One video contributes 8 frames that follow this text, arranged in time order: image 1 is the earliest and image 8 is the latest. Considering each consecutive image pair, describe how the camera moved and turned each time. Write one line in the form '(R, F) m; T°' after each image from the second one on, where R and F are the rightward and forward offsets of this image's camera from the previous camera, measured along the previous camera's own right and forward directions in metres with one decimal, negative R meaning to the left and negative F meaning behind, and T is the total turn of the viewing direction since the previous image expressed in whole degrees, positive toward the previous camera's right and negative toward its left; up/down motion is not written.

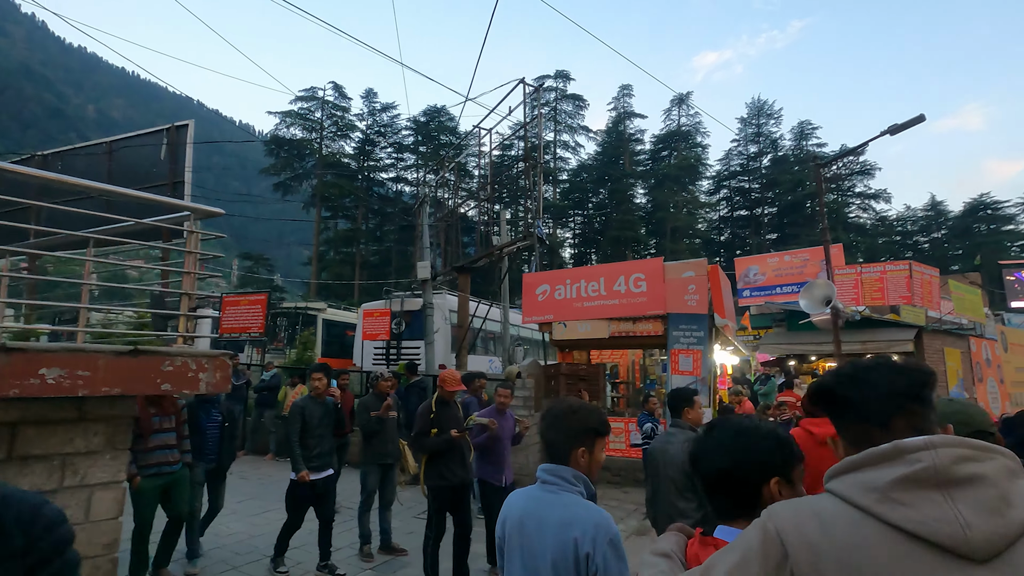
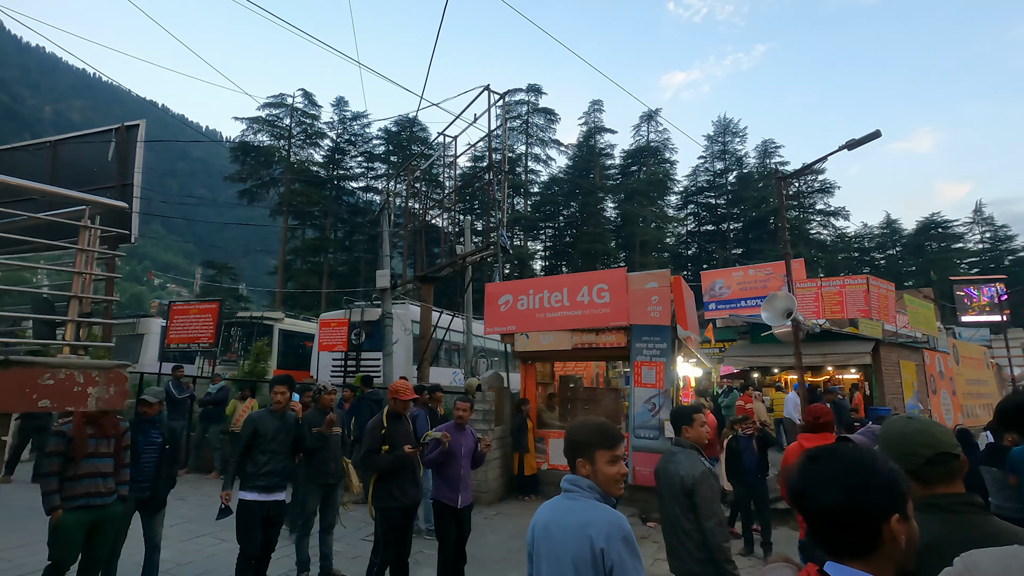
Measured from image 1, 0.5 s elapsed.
(+0.2, +0.2) m; +3°
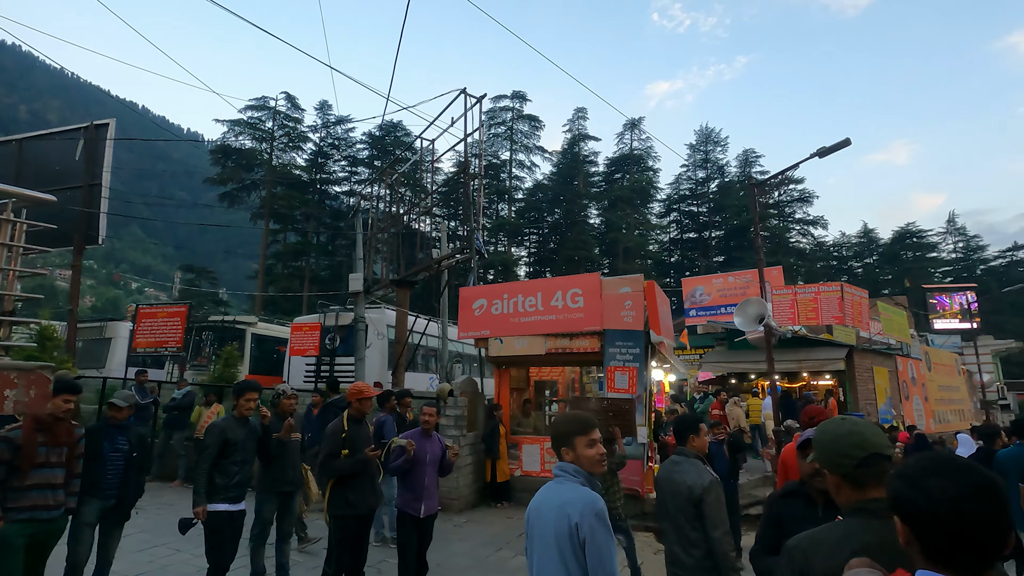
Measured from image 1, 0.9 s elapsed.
(+0.2, +0.1) m; +2°
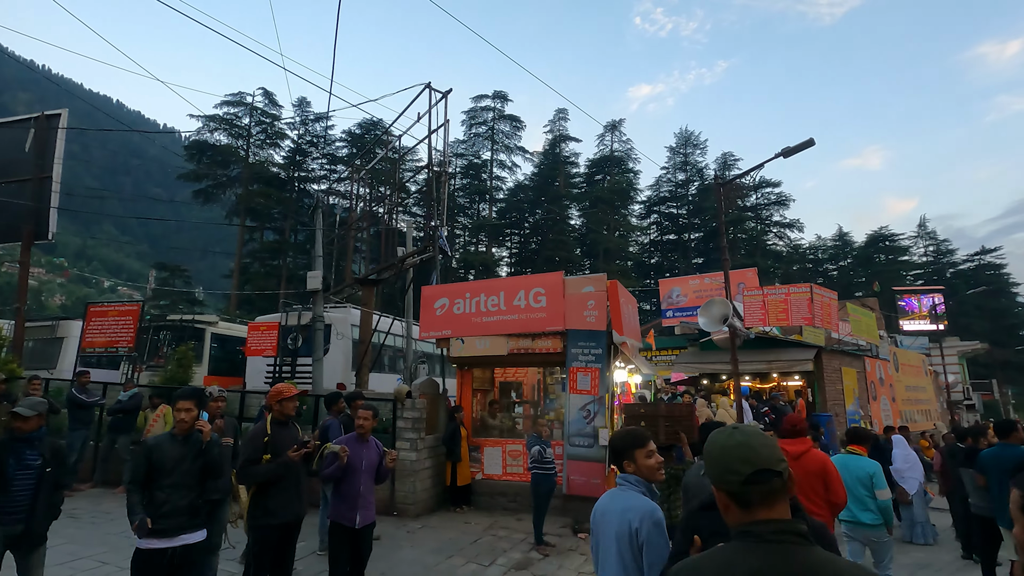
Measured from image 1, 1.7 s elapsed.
(+0.3, +0.2) m; +2°
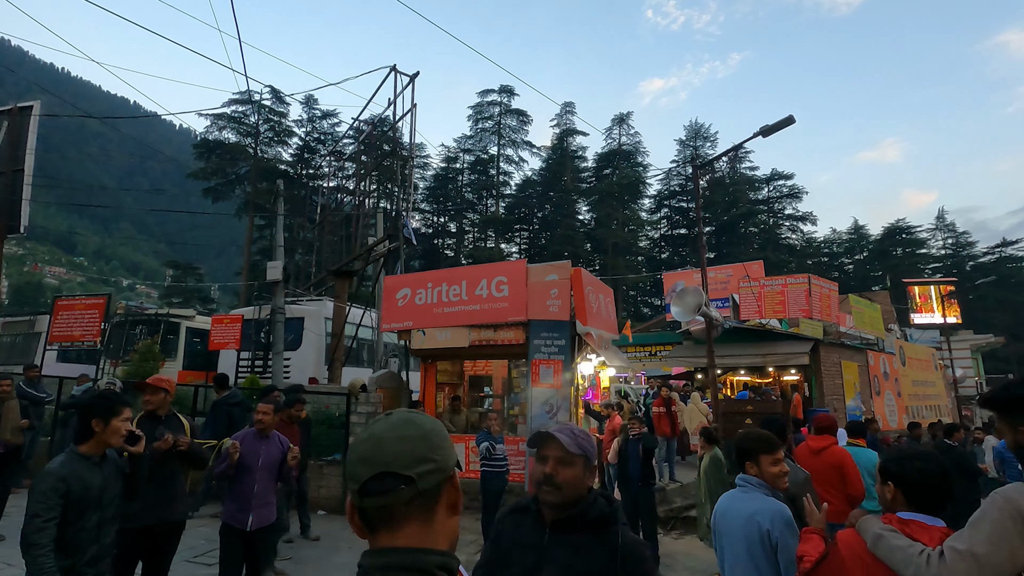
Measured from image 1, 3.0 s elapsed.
(+0.8, +0.4) m; -1°
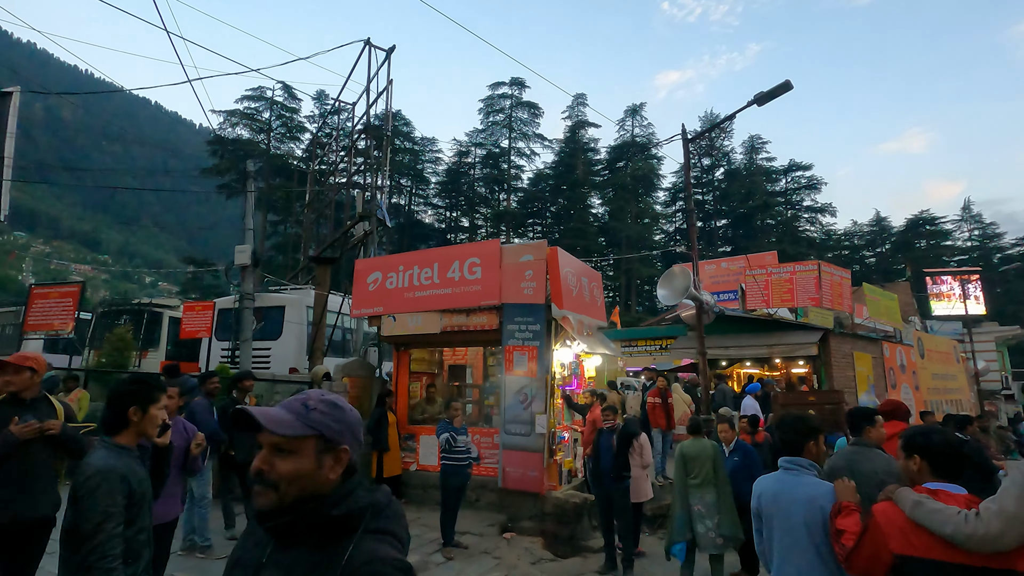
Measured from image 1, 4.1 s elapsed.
(+0.6, +0.6) m; -2°
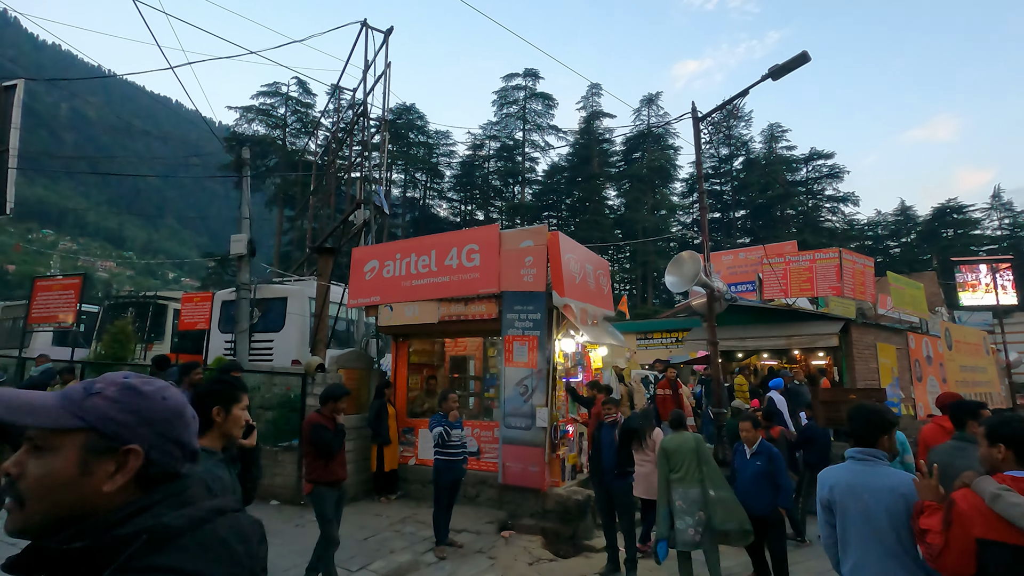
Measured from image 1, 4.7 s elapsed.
(+0.2, +0.4) m; -2°
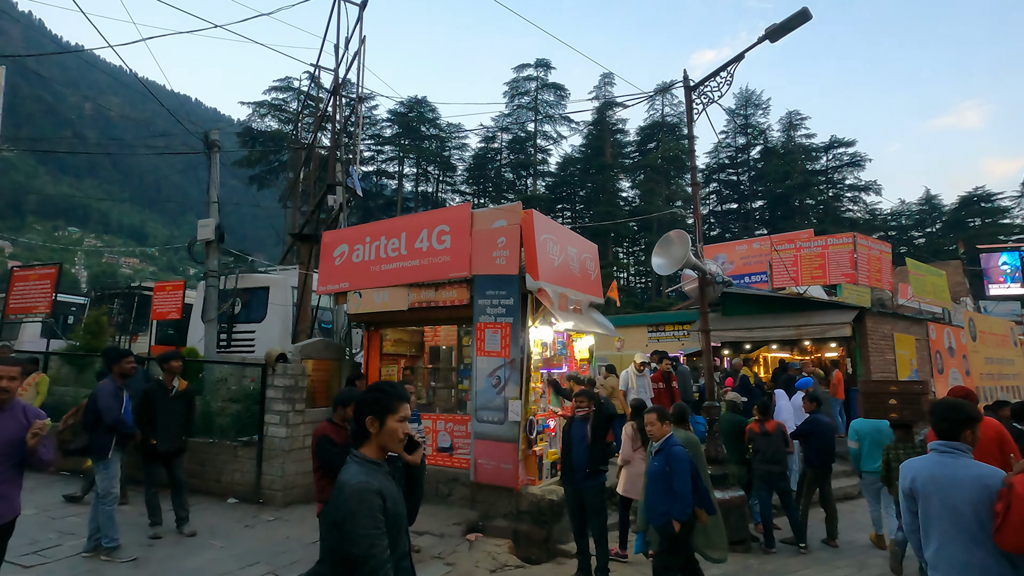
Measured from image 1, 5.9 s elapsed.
(+0.6, +0.6) m; -2°
